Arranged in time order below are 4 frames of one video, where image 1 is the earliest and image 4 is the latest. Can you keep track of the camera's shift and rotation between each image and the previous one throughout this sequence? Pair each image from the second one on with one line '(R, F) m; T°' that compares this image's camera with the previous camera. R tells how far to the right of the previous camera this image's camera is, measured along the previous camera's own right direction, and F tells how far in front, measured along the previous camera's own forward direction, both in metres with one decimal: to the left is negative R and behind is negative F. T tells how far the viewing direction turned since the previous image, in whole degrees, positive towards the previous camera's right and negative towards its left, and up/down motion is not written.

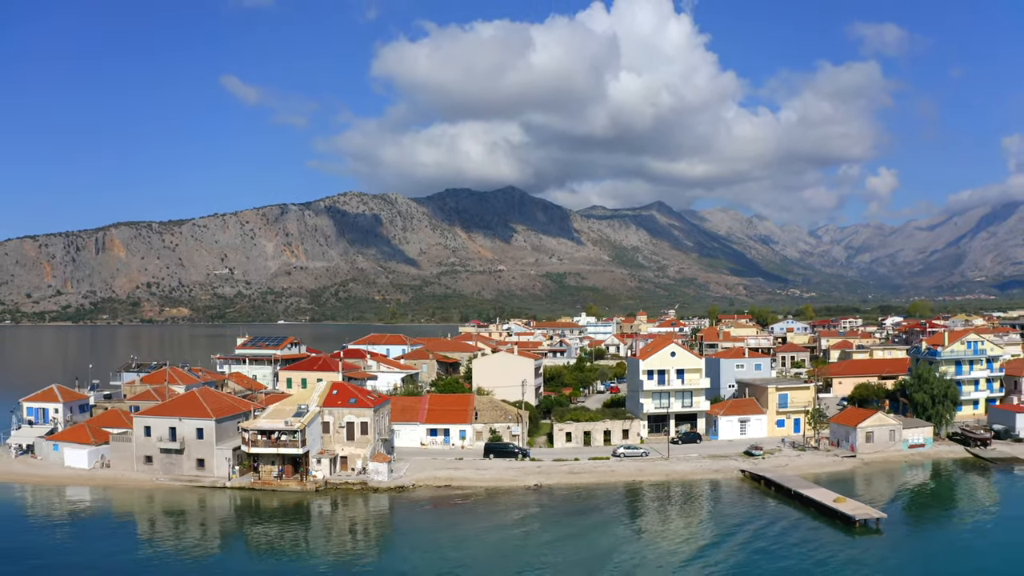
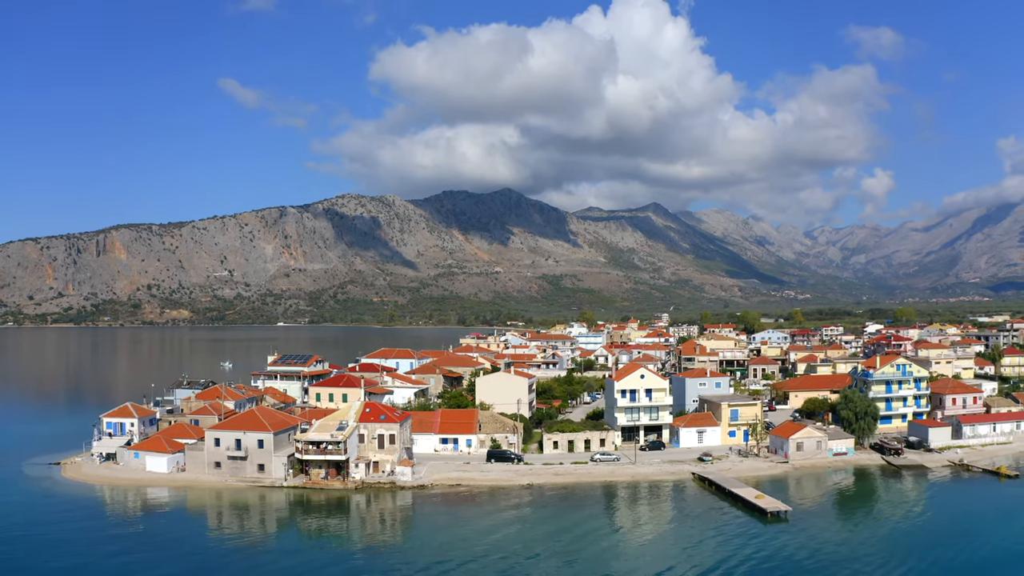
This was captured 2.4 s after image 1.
(0.0, -3.9) m; 0°
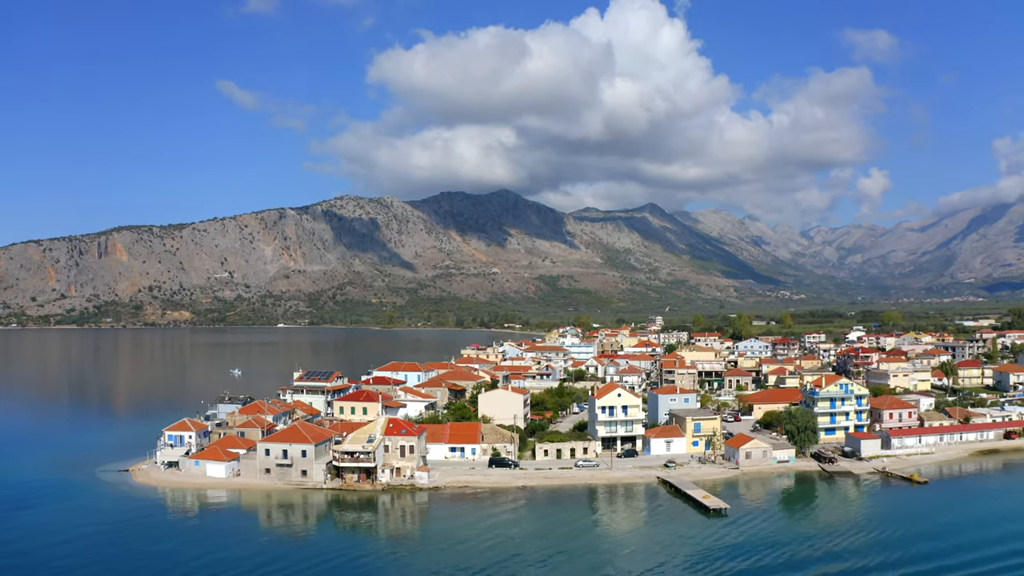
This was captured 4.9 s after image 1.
(0.0, -4.2) m; 0°
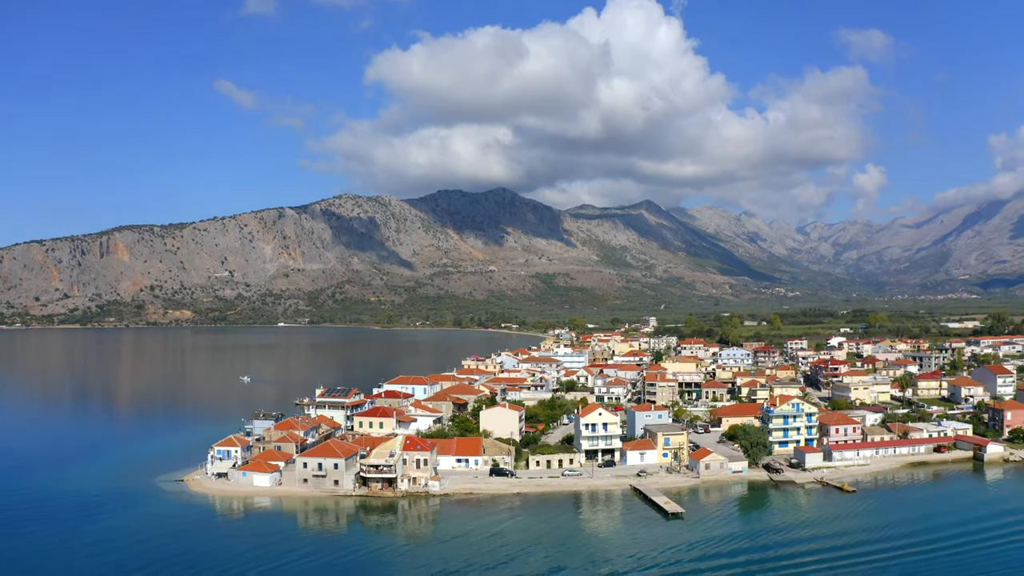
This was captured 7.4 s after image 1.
(0.0, -4.6) m; 0°
